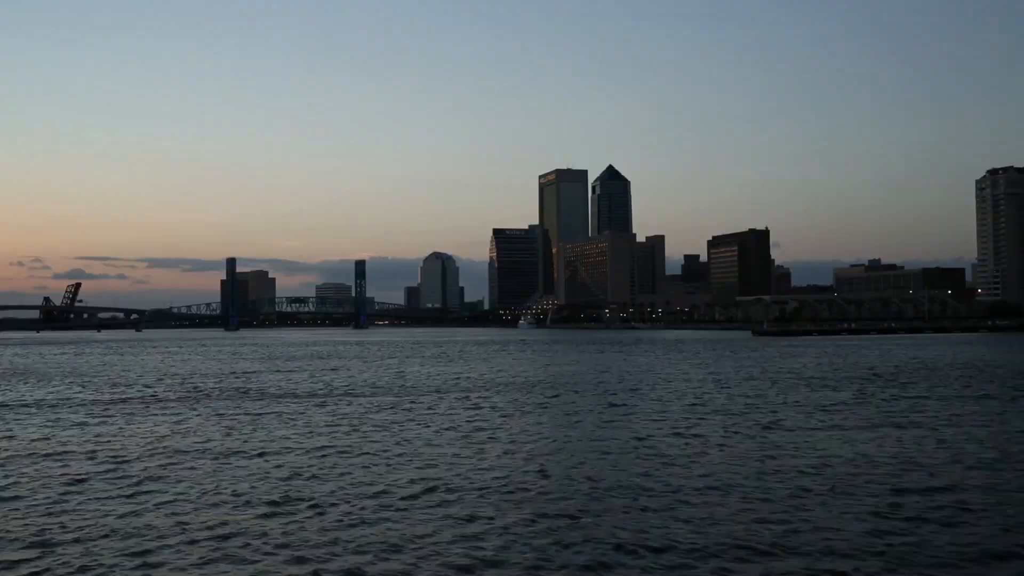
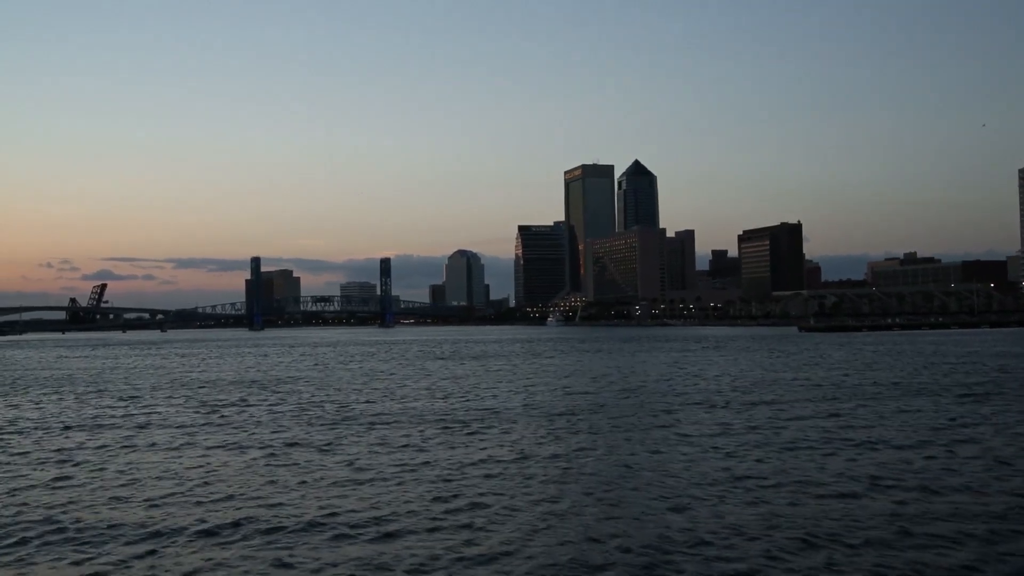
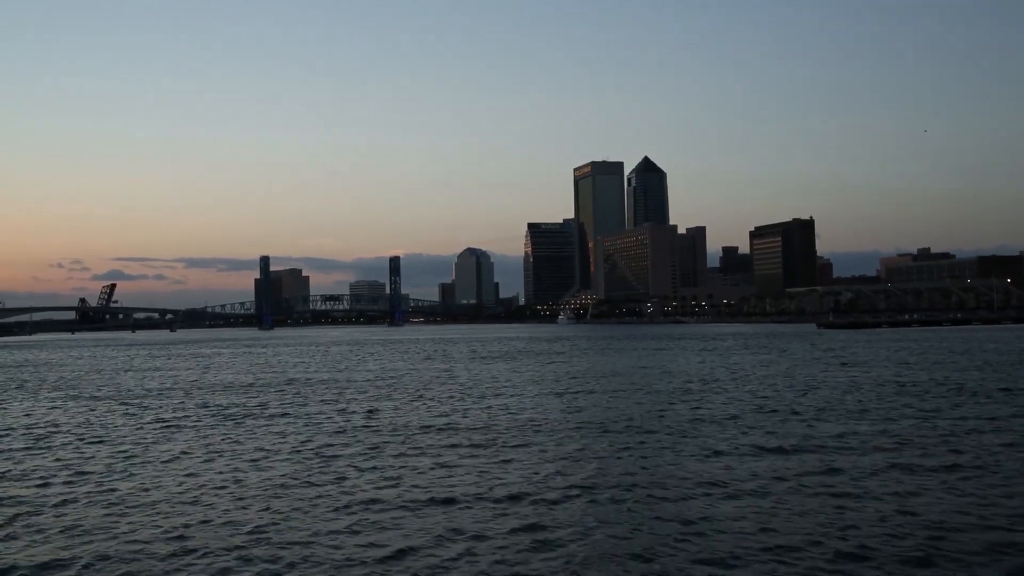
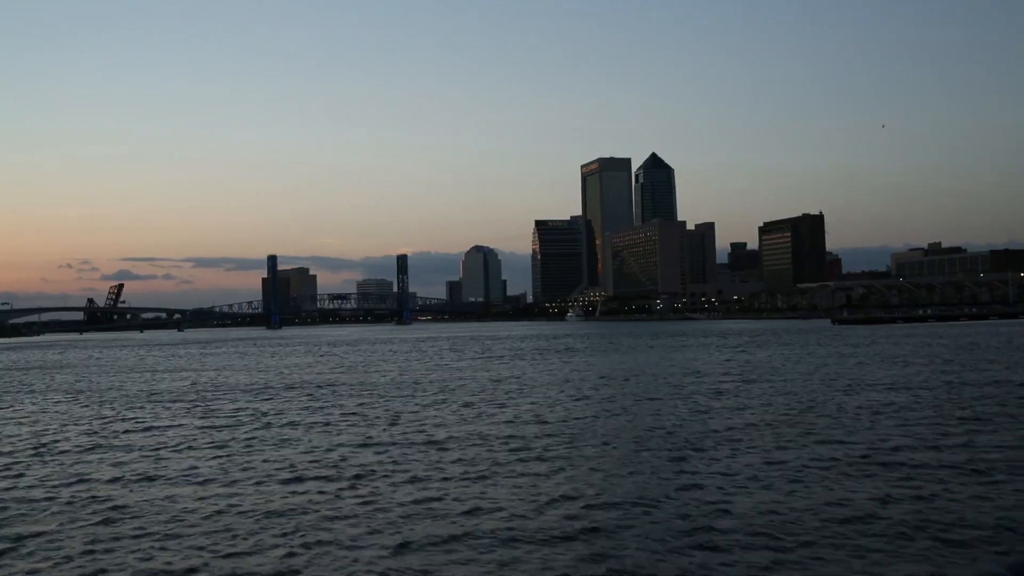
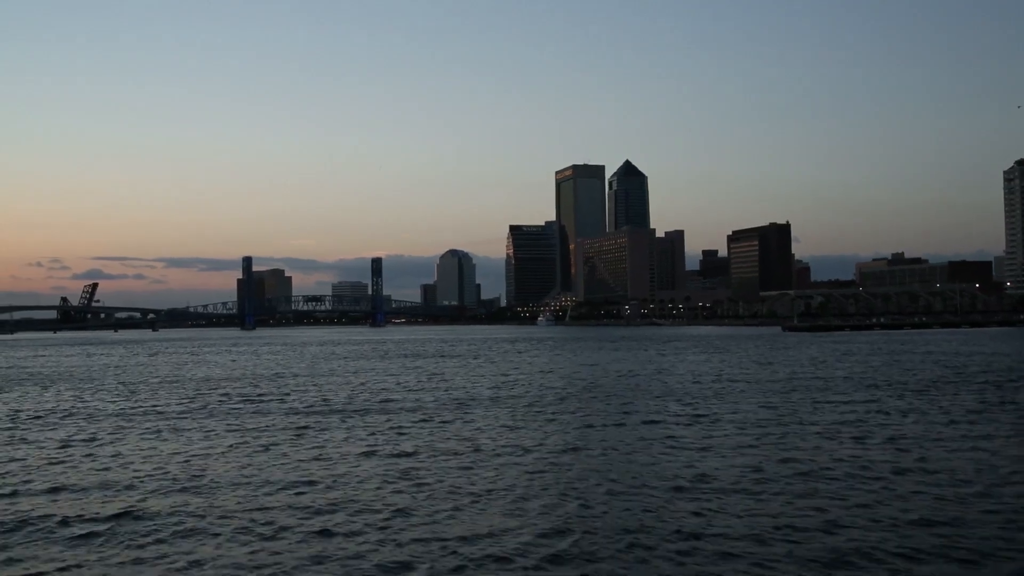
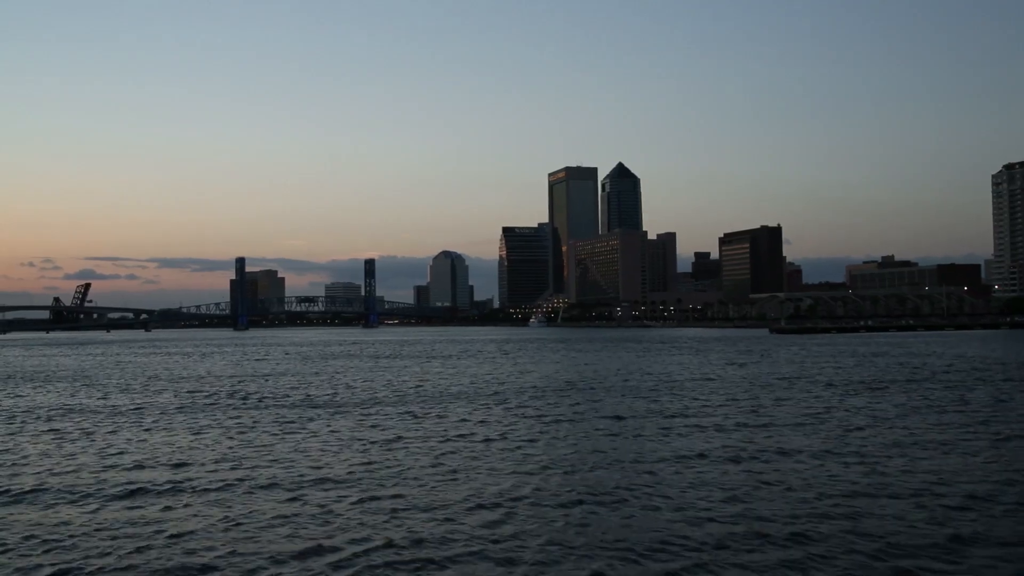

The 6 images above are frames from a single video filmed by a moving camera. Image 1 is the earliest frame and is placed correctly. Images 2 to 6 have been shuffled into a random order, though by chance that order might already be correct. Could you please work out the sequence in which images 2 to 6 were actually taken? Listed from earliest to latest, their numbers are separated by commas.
6, 5, 2, 3, 4
